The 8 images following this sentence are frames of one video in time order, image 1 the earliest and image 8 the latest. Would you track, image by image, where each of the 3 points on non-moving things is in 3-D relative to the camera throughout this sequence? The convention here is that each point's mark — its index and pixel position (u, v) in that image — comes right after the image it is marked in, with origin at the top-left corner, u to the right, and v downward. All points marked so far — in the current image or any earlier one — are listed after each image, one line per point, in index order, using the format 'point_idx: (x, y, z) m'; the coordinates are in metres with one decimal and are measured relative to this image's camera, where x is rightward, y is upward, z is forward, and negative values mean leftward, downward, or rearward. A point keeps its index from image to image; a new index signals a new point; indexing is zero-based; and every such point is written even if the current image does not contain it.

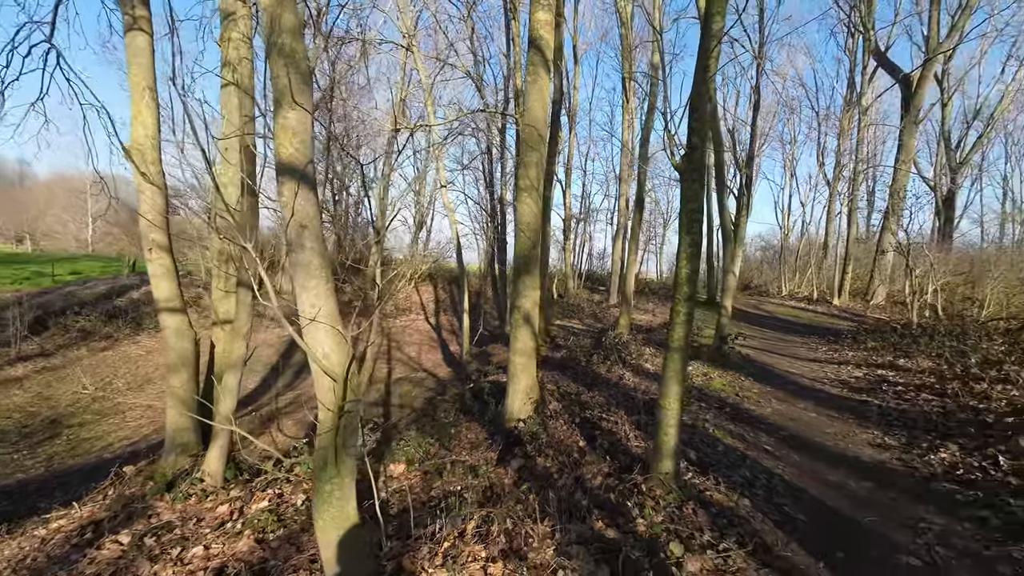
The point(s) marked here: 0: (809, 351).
0: (+8.2, -1.7, +11.8) m
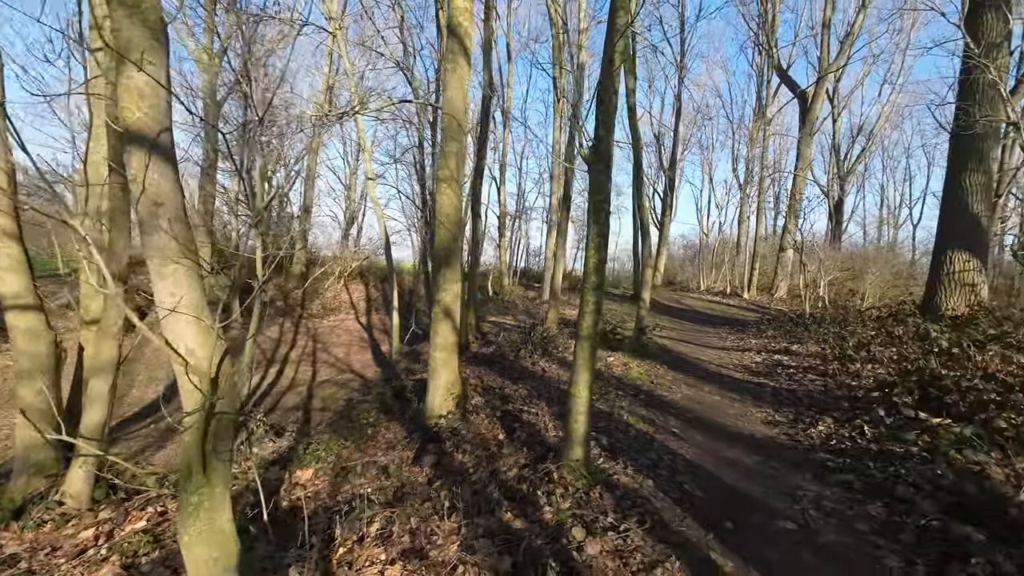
0: (+6.2, -1.6, +12.7) m
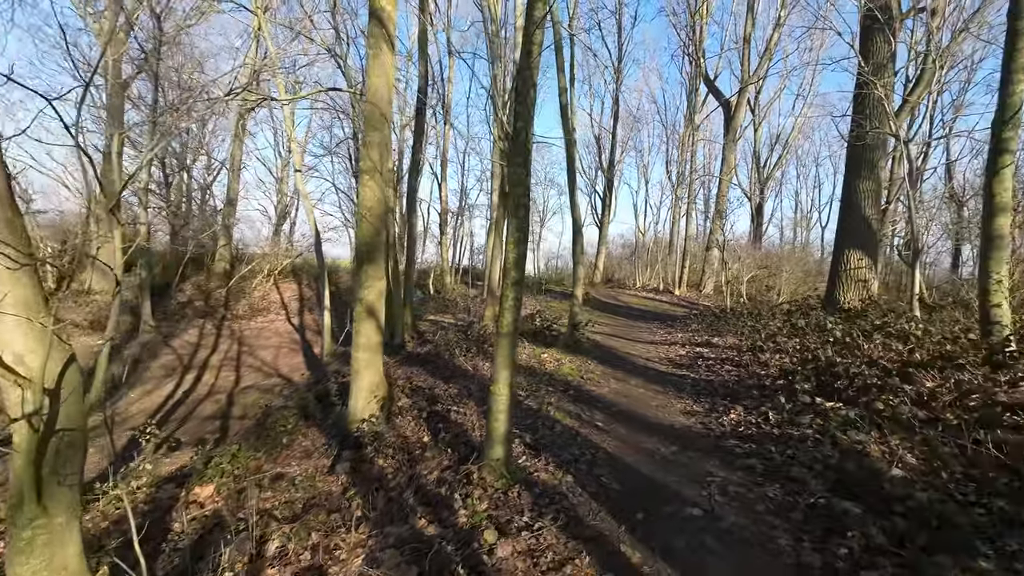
0: (+4.3, -1.4, +13.2) m
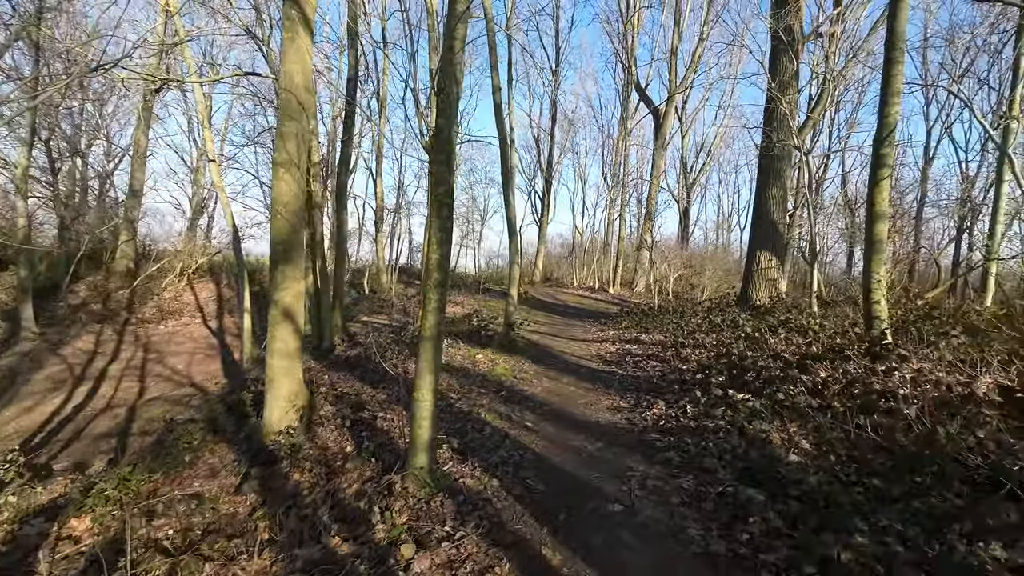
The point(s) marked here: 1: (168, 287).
0: (+2.3, -1.4, +13.6) m
1: (-15.0, +0.1, +18.6) m
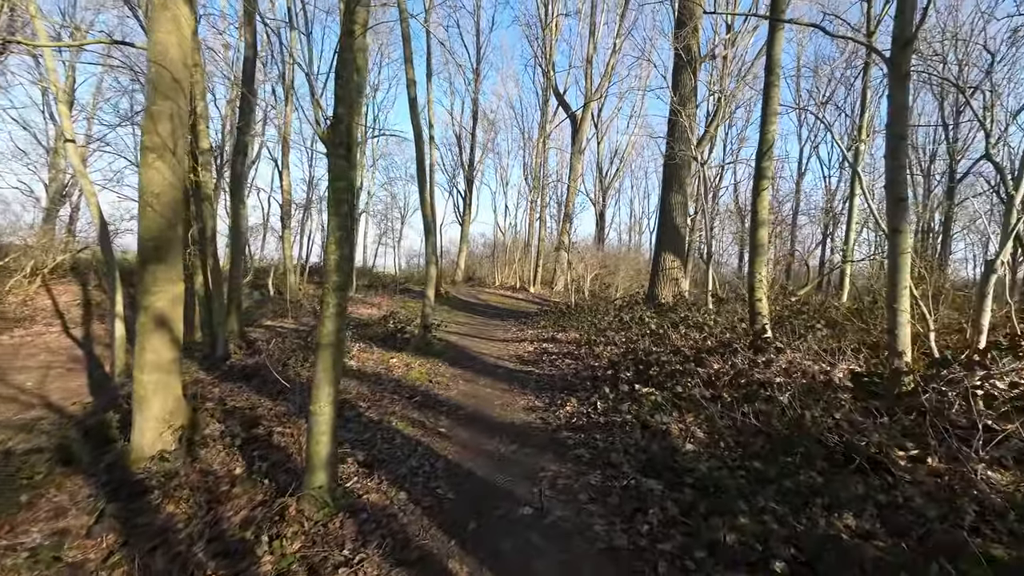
0: (-0.3, -1.4, +13.6) m
1: (-18.2, -0.1, +15.5) m
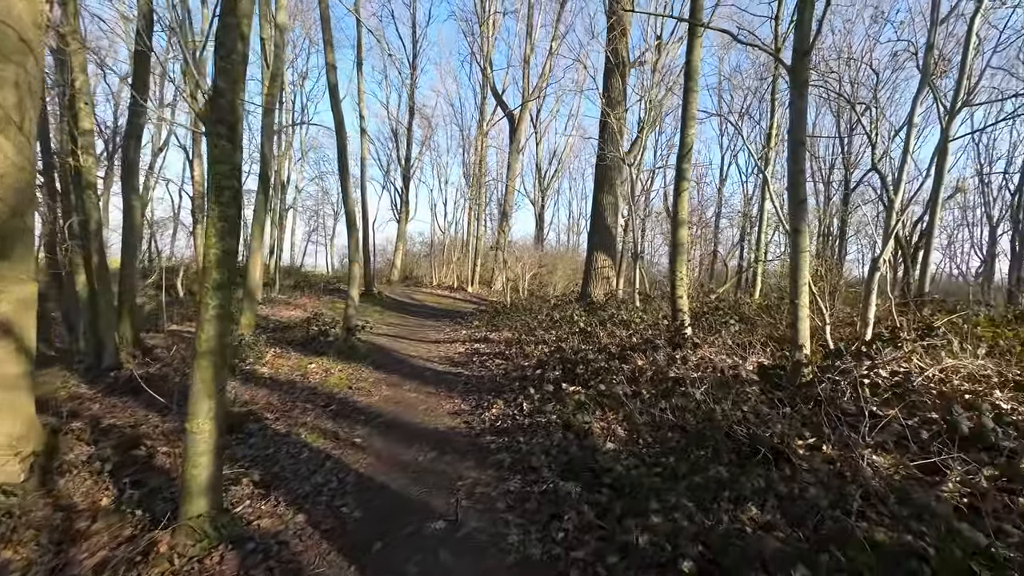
0: (-2.3, -1.4, +13.2) m
1: (-20.3, -0.1, +12.7) m
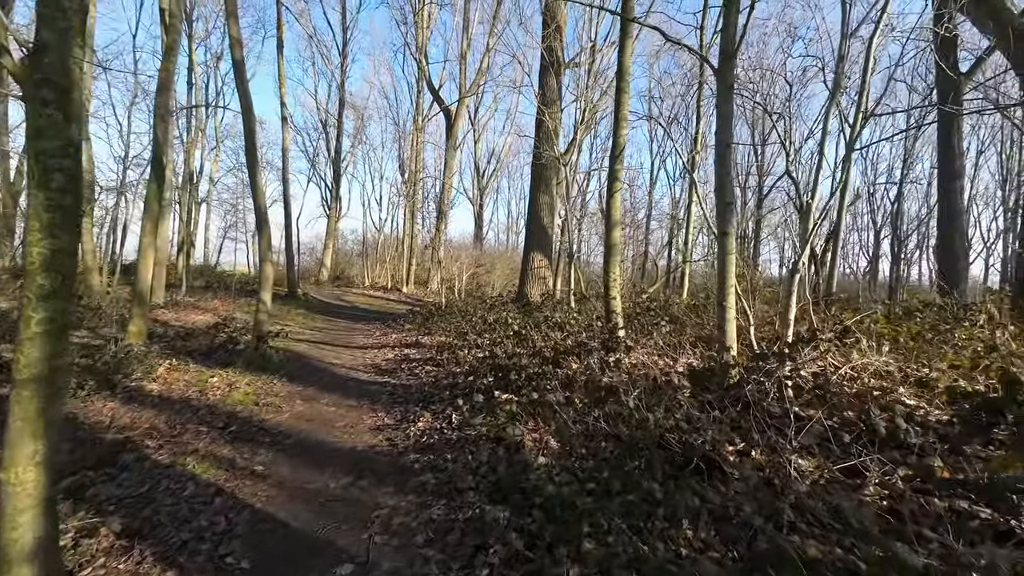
0: (-4.3, -1.4, +12.3) m
1: (-22.0, -0.3, +9.3) m
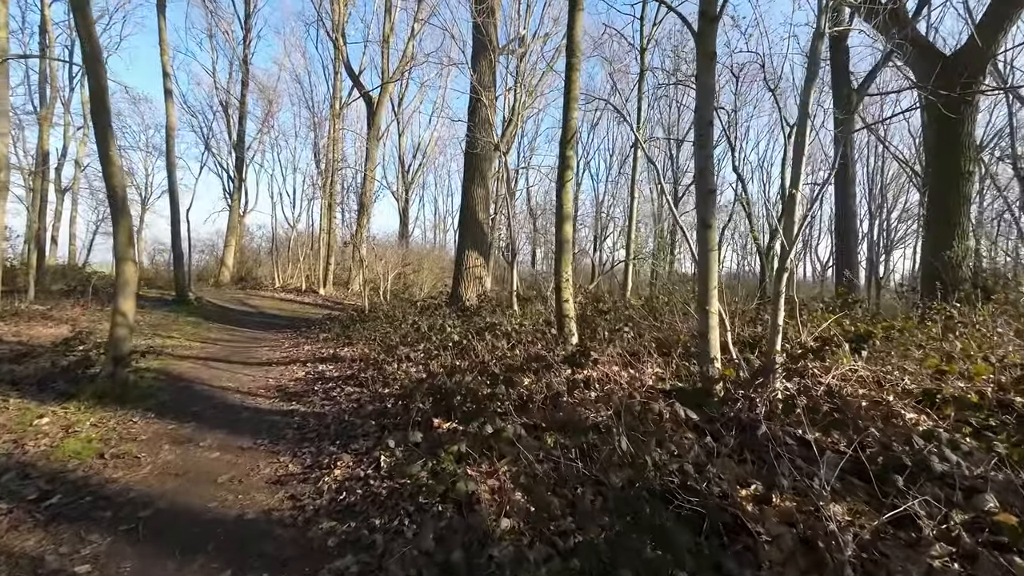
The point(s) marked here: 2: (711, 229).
0: (-5.9, -1.5, +10.4) m
1: (-22.9, -0.6, +4.4) m
2: (+2.1, +0.6, +4.5) m
